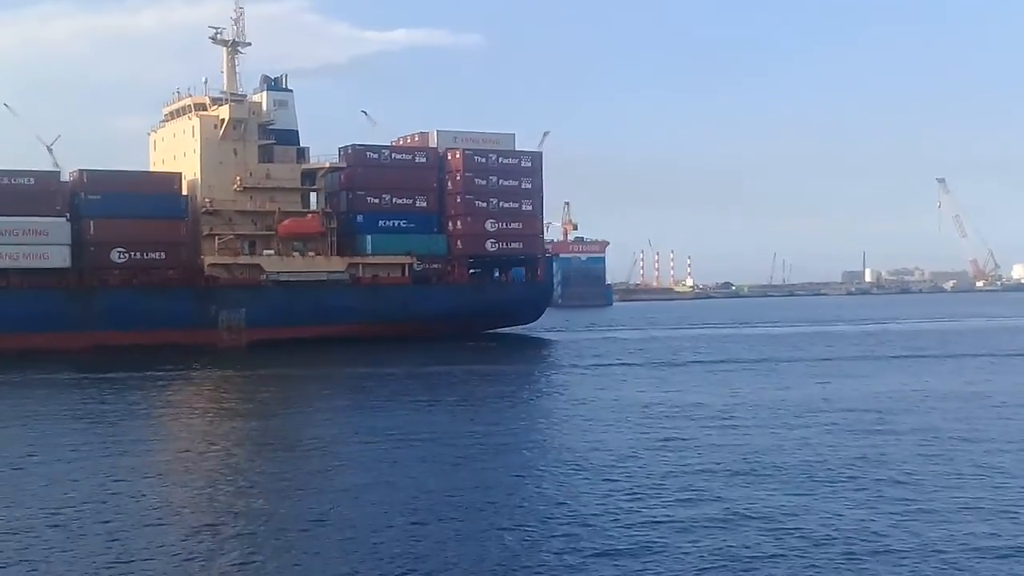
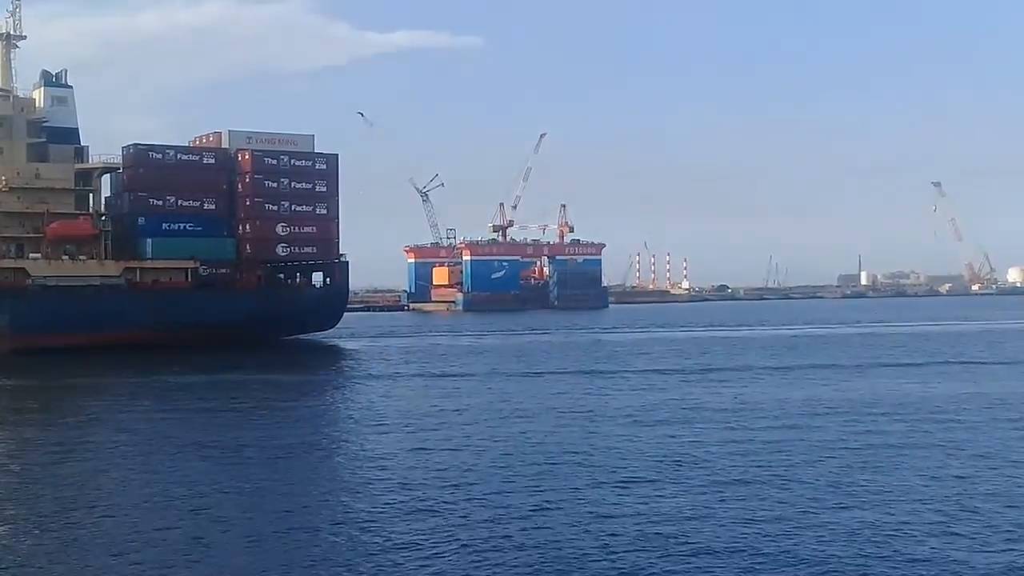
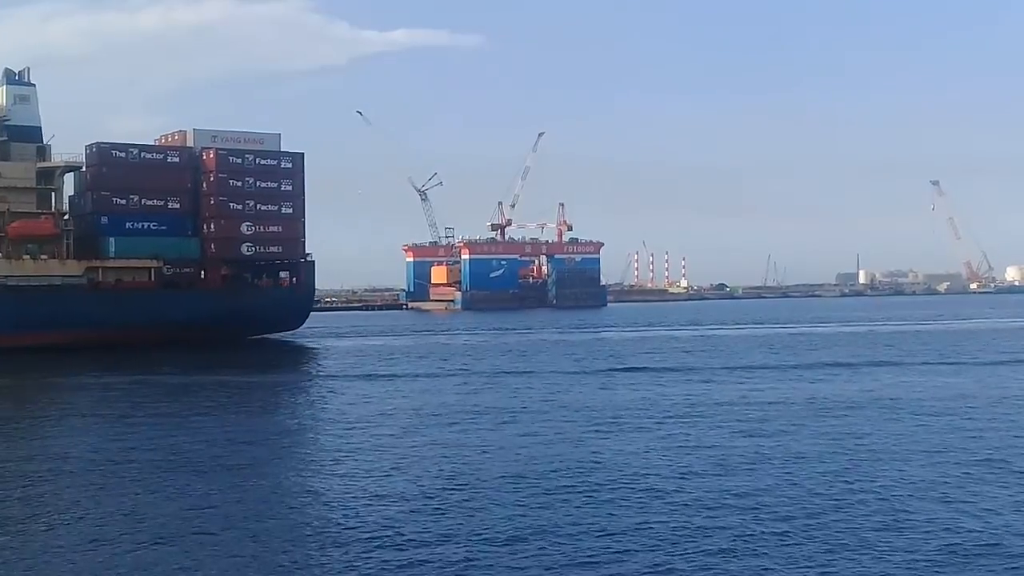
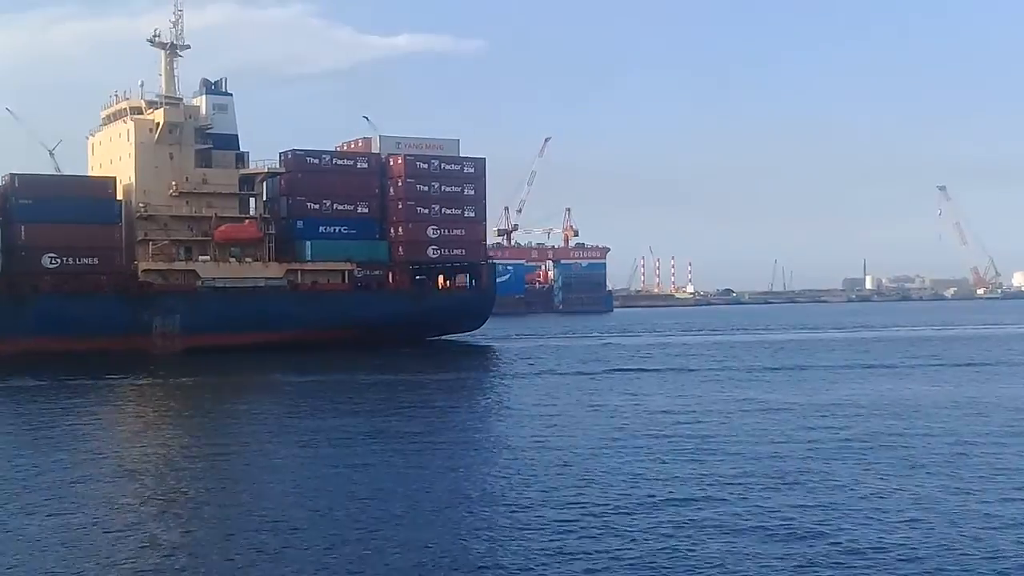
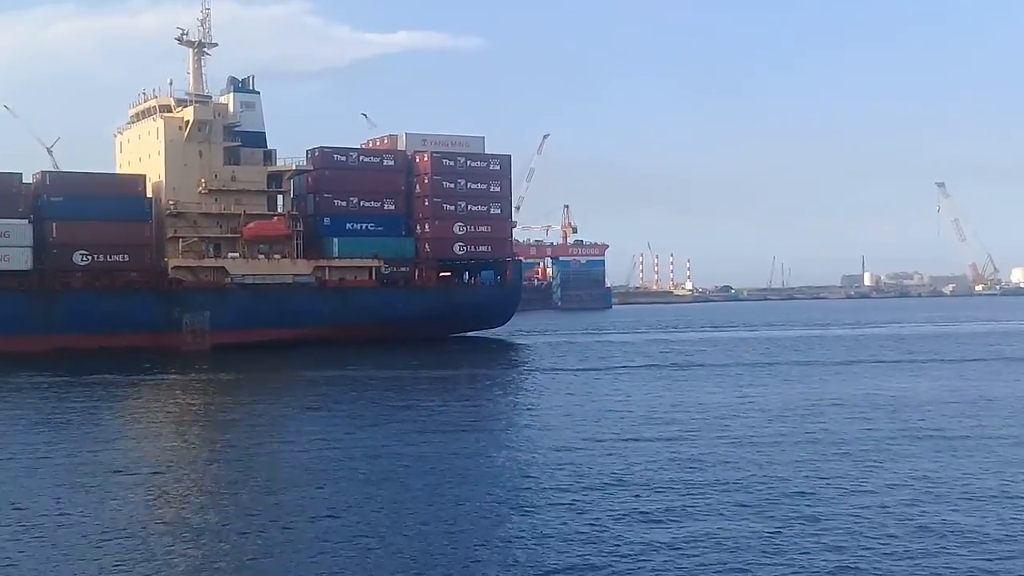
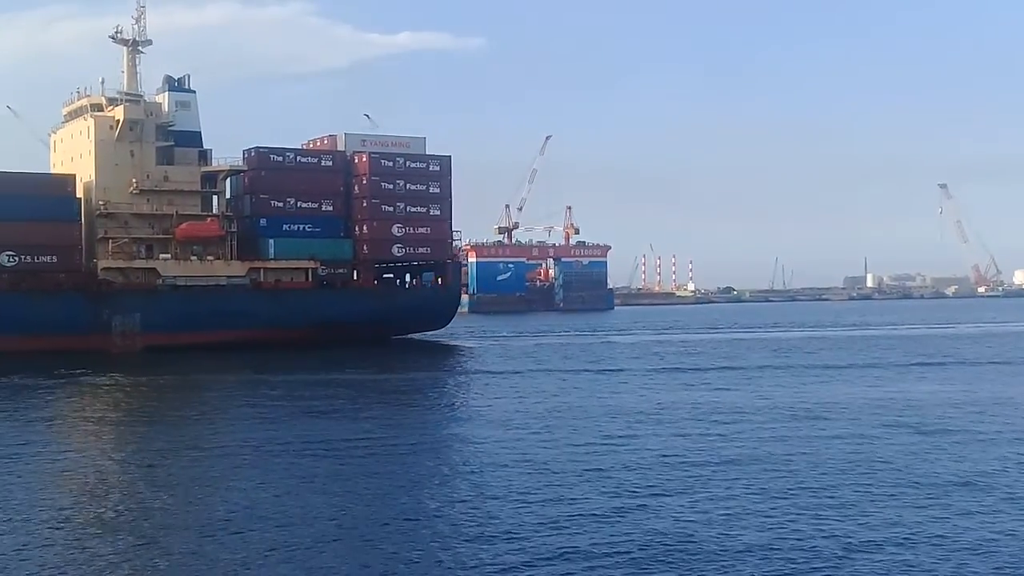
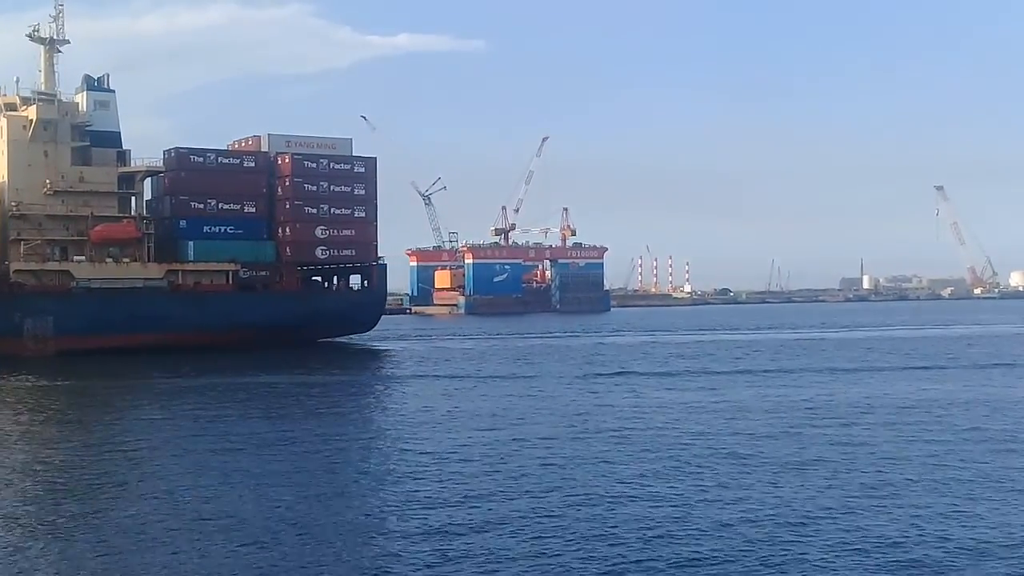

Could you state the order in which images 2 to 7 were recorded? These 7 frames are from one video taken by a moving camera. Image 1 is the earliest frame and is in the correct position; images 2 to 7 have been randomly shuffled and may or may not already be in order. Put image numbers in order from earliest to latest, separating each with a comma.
5, 4, 6, 7, 2, 3
